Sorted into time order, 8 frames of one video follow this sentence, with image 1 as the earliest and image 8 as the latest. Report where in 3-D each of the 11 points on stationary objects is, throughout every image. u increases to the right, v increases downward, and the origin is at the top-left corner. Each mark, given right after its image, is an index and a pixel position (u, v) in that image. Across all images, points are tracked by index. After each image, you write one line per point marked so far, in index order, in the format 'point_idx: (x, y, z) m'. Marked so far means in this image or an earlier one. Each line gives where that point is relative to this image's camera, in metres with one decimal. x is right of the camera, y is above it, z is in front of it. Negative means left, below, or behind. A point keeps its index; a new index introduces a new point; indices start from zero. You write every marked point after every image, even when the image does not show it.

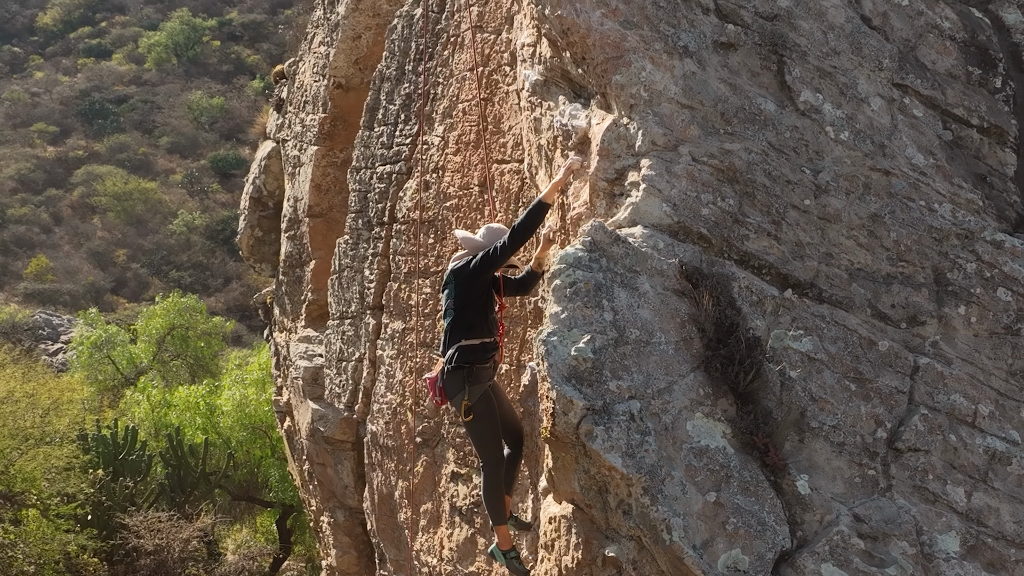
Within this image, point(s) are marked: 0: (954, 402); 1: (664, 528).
0: (+1.6, -0.4, +3.6) m
1: (+0.5, -0.7, +2.9) m
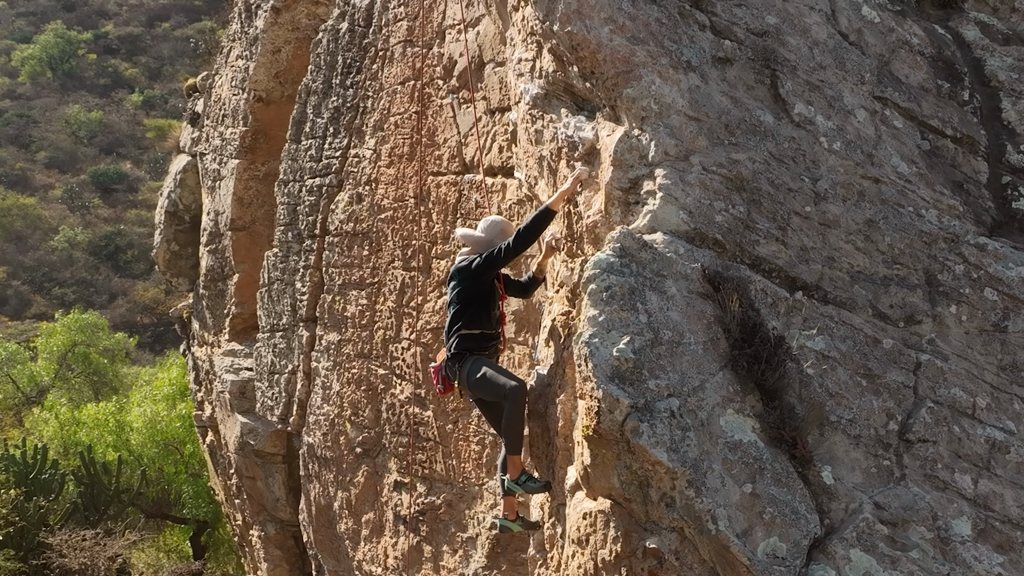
0: (+1.7, -0.4, +3.8) m
1: (+0.6, -0.7, +3.0) m
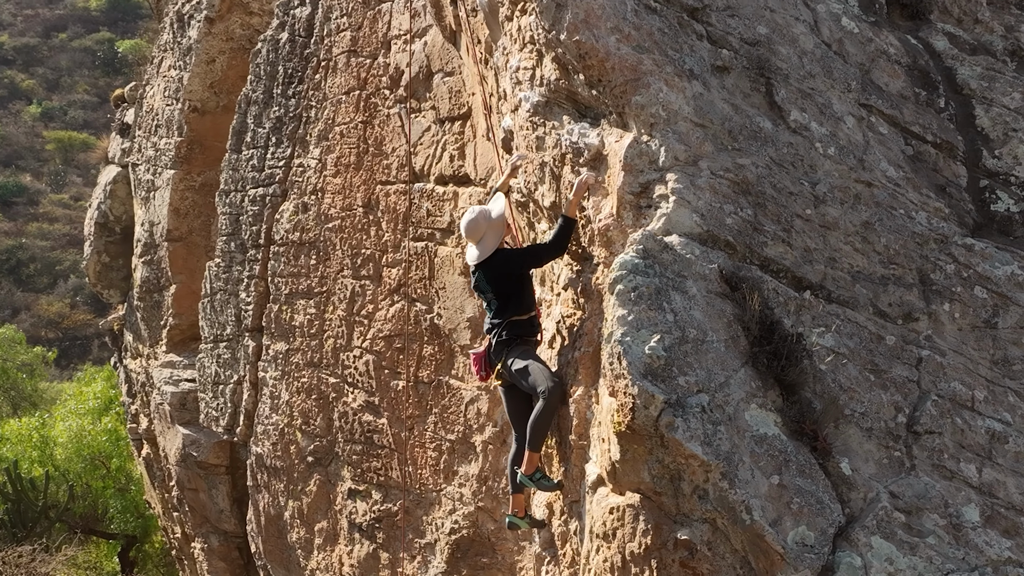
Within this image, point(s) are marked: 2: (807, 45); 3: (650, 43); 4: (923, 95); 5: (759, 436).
0: (+1.8, -0.4, +3.9) m
1: (+0.8, -0.7, +3.1) m
2: (+1.6, +1.3, +5.3) m
3: (+0.6, +1.1, +4.4) m
4: (+2.4, +1.2, +5.8) m
5: (+0.8, -0.5, +3.3) m
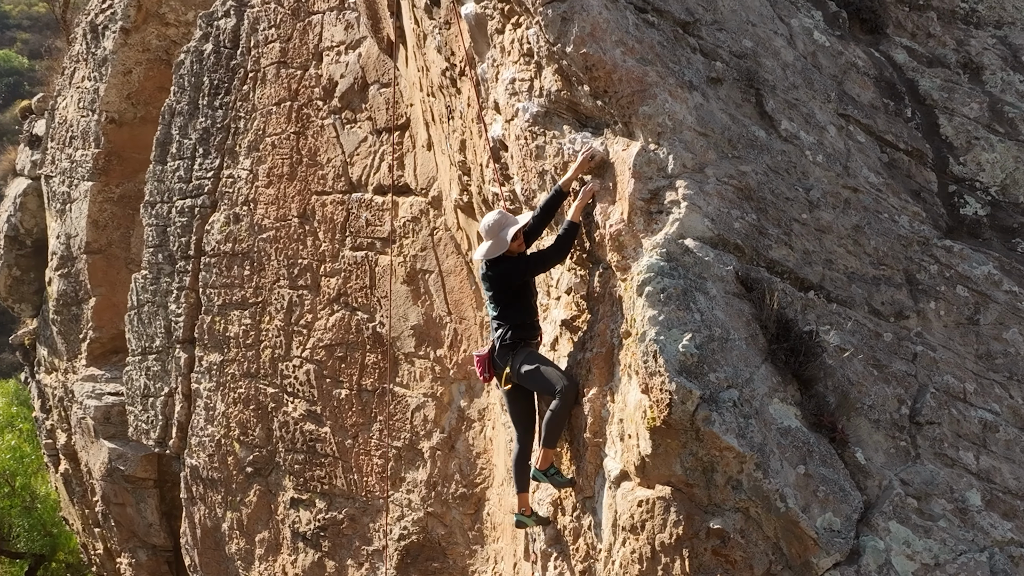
0: (+1.9, -0.4, +4.2) m
1: (+0.9, -0.7, +3.3) m
2: (+1.5, +1.3, +5.5) m
3: (+0.7, +1.1, +4.6) m
4: (+2.4, +1.2, +6.1) m
5: (+1.0, -0.5, +3.4) m
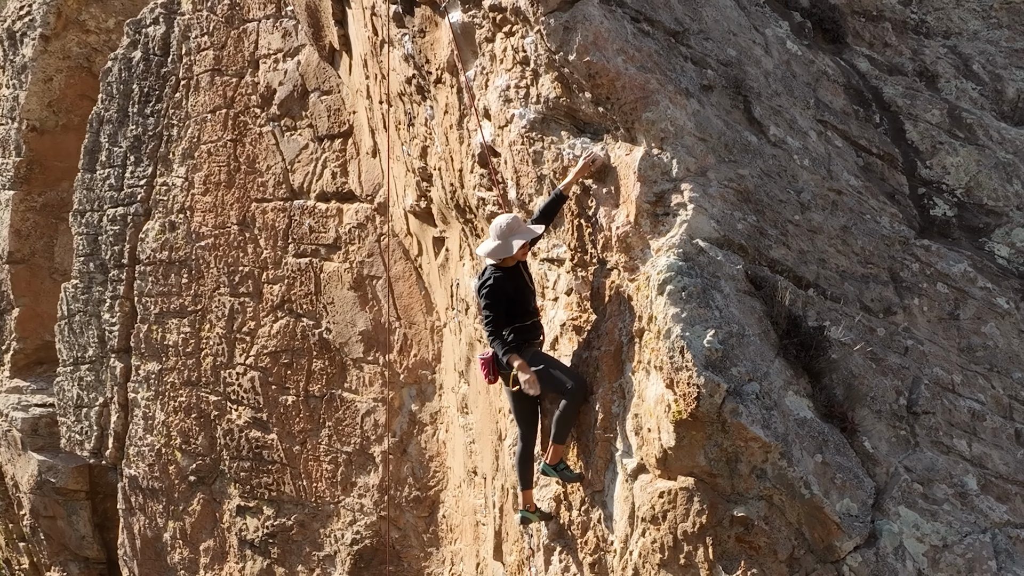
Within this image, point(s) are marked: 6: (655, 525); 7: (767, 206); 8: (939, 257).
0: (+1.9, -0.4, +4.4) m
1: (+1.0, -0.7, +3.5) m
2: (+1.5, +1.3, +5.7) m
3: (+0.7, +1.1, +4.7) m
4: (+2.3, +1.2, +6.4) m
5: (+1.1, -0.5, +3.6) m
6: (+0.6, -0.9, +3.8) m
7: (+1.2, +0.4, +4.6) m
8: (+2.2, +0.2, +5.1) m
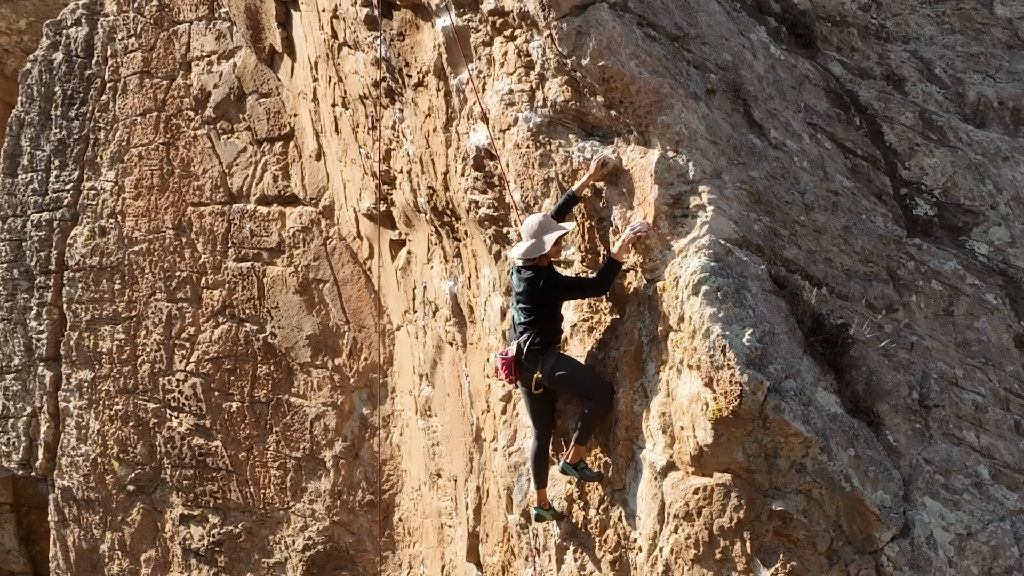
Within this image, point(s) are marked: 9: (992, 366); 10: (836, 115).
0: (+2.0, -0.4, +4.6) m
1: (+1.2, -0.7, +3.6) m
2: (+1.5, +1.3, +5.9) m
3: (+0.7, +1.1, +4.8) m
4: (+2.2, +1.2, +6.6) m
5: (+1.2, -0.5, +3.7) m
6: (+0.7, -0.9, +3.9) m
7: (+1.3, +0.4, +4.7) m
8: (+2.3, +0.2, +5.3) m
9: (+2.4, -0.4, +5.0) m
10: (+2.1, +1.1, +6.5) m
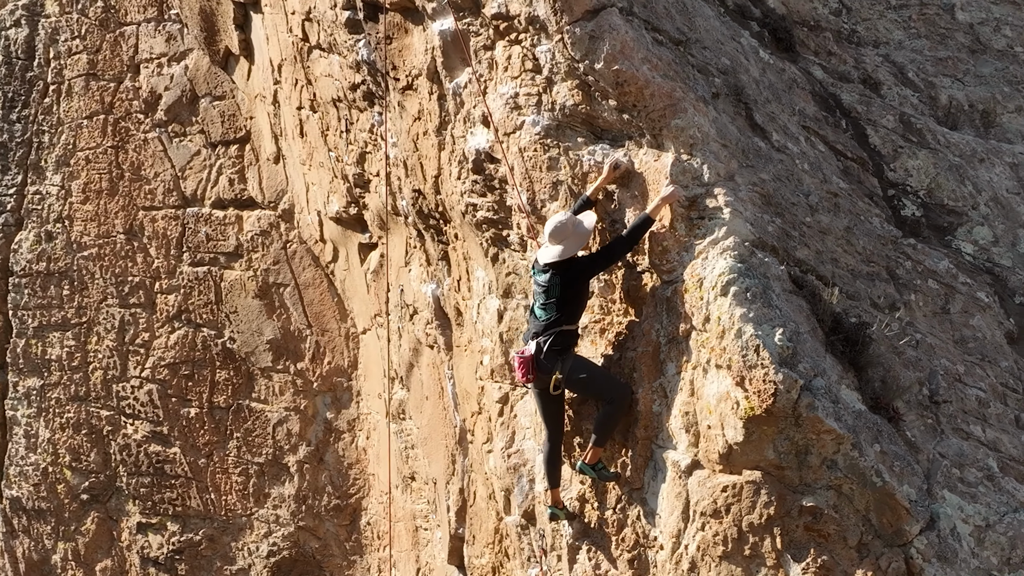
0: (+2.1, -0.4, +4.7) m
1: (+1.3, -0.7, +3.7) m
2: (+1.5, +1.3, +6.0) m
3: (+0.8, +1.1, +4.9) m
4: (+2.2, +1.2, +6.7) m
5: (+1.3, -0.5, +3.8) m
6: (+0.8, -0.9, +3.9) m
7: (+1.3, +0.4, +4.8) m
8: (+2.3, +0.2, +5.4) m
9: (+2.5, -0.4, +5.2) m
10: (+2.1, +1.1, +6.6) m
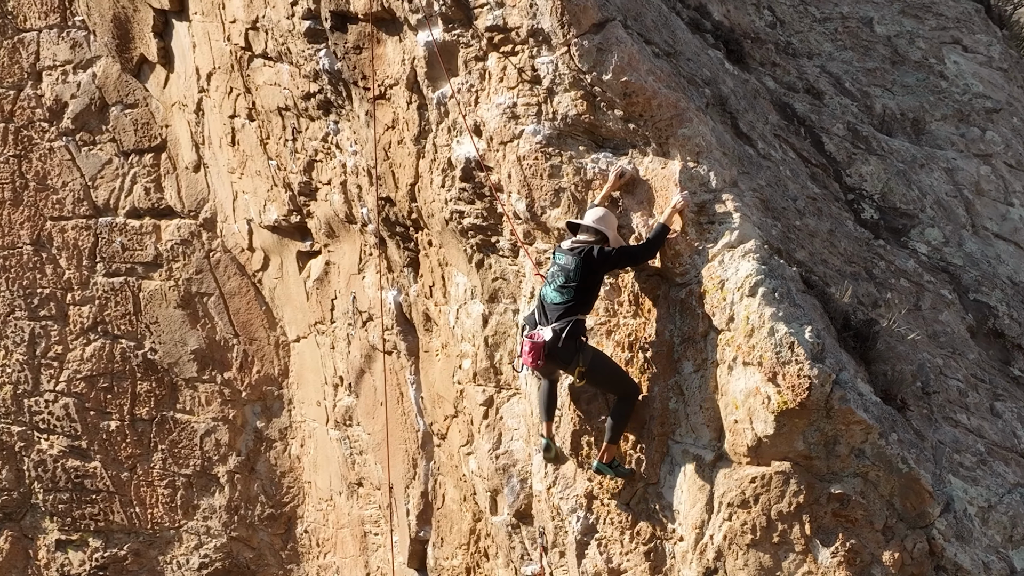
0: (+2.2, -0.4, +5.1) m
1: (+1.5, -0.7, +3.9) m
2: (+1.4, +1.3, +6.3) m
3: (+0.8, +1.1, +5.1) m
4: (+2.0, +1.2, +7.1) m
5: (+1.5, -0.5, +4.1) m
6: (+1.0, -0.9, +4.1) m
7: (+1.4, +0.4, +5.1) m
8: (+2.3, +0.2, +5.8) m
9: (+2.5, -0.4, +5.5) m
10: (+2.0, +1.1, +7.0) m
